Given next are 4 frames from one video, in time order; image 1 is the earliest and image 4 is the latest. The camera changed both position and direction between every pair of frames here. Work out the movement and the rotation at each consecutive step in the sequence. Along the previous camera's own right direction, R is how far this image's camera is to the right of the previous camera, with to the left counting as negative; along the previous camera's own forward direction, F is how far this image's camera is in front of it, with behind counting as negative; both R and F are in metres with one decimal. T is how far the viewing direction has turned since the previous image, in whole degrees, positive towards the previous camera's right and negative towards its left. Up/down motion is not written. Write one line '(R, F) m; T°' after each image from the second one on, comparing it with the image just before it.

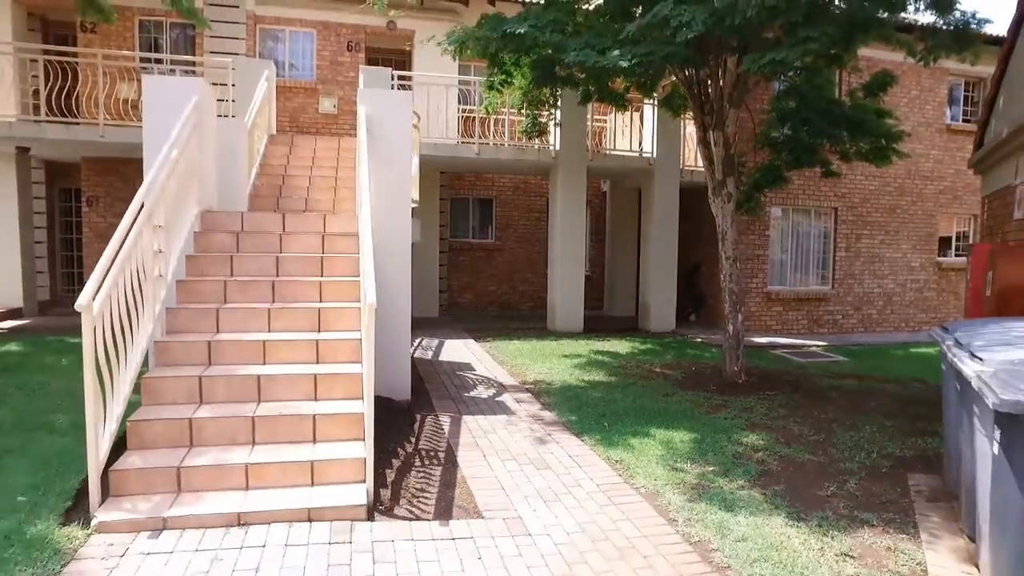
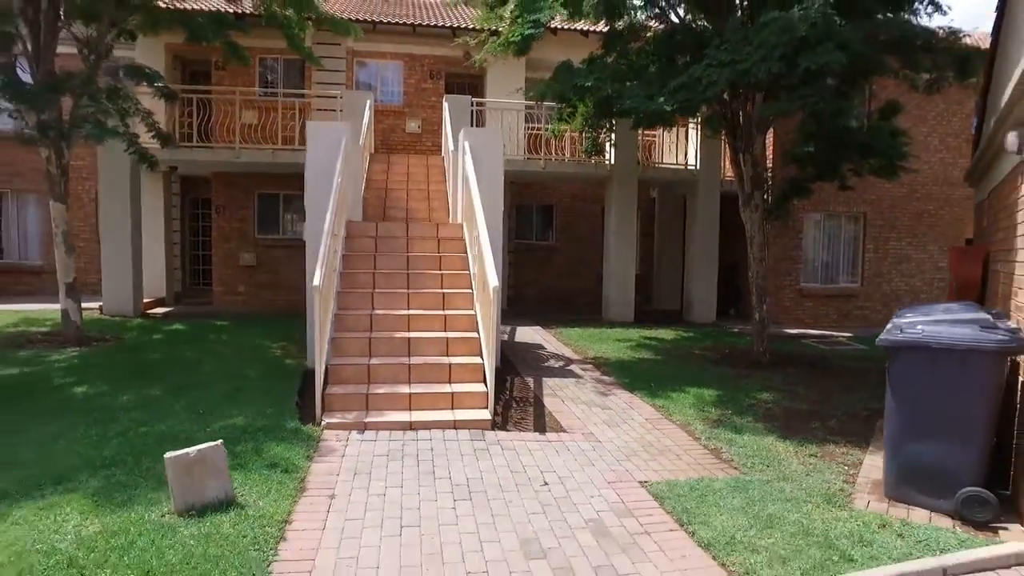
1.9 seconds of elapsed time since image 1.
(-0.2, -2.1) m; -4°
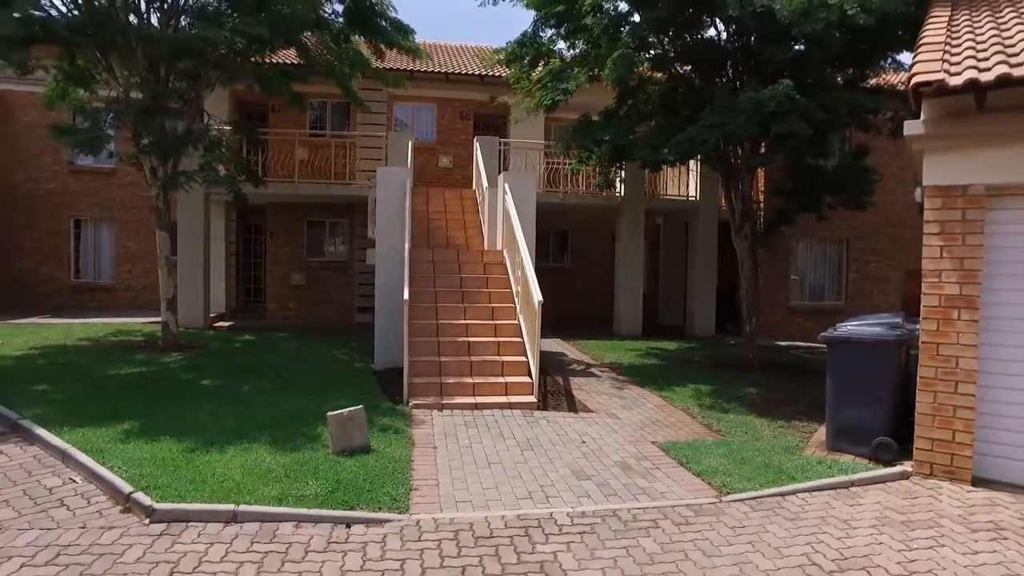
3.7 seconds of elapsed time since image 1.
(-0.4, -1.9) m; 0°
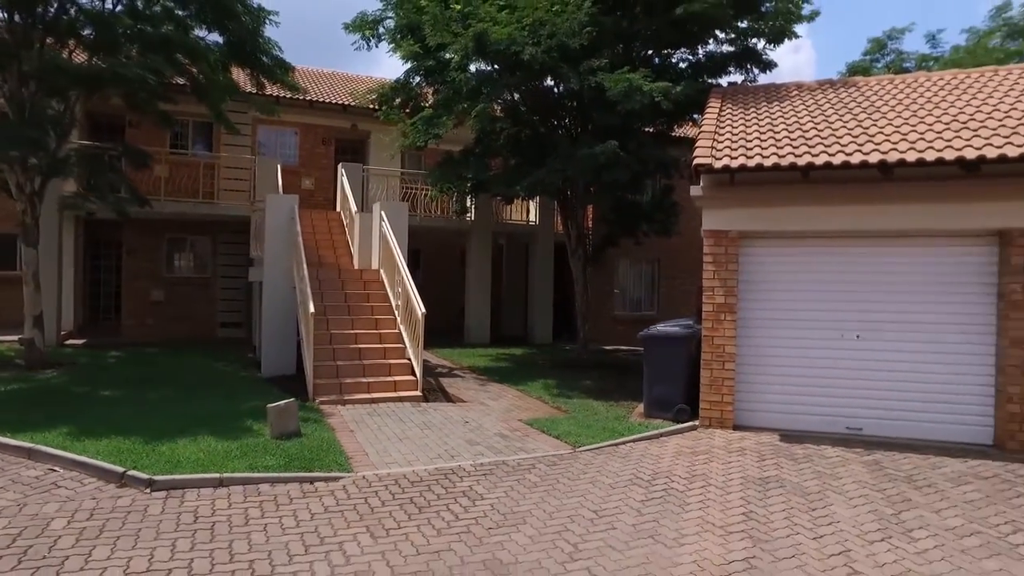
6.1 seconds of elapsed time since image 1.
(-0.8, -1.8) m; +14°
